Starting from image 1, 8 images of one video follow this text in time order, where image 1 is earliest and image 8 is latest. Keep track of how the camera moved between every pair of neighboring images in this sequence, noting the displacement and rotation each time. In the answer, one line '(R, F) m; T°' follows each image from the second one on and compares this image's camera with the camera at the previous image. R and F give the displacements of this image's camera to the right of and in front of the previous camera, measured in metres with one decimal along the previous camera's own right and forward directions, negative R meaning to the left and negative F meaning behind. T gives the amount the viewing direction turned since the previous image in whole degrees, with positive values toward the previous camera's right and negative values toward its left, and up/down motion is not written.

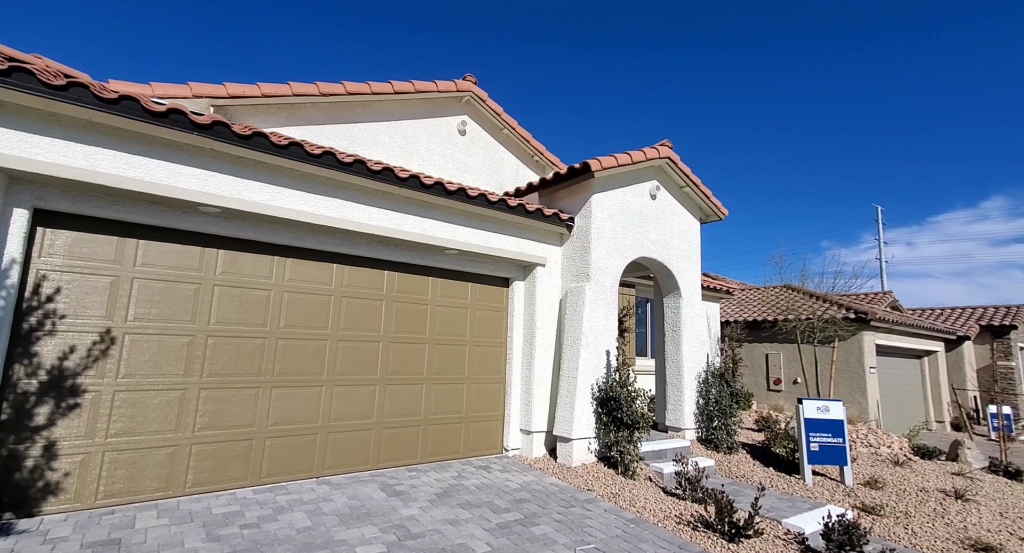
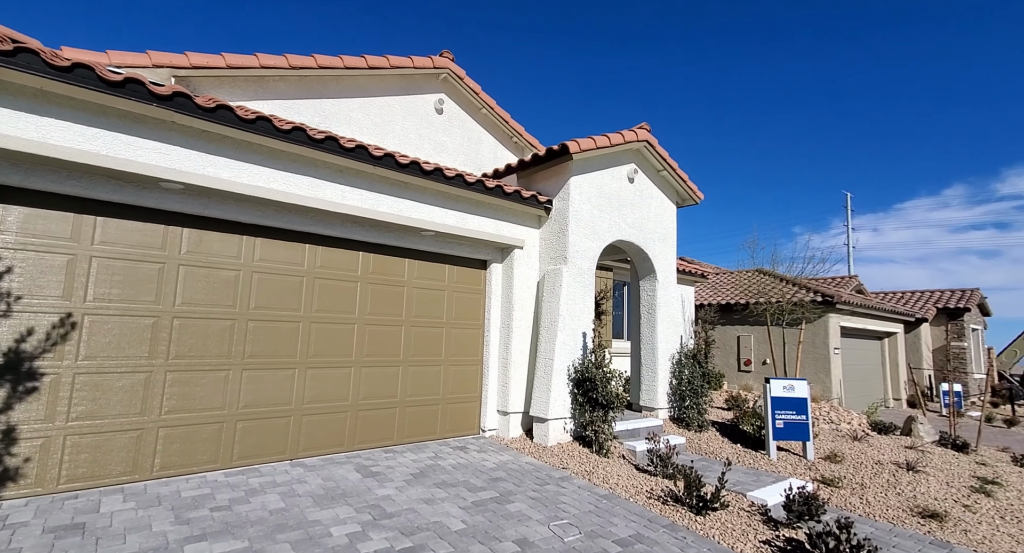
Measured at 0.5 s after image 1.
(+0.5, -0.6) m; -1°
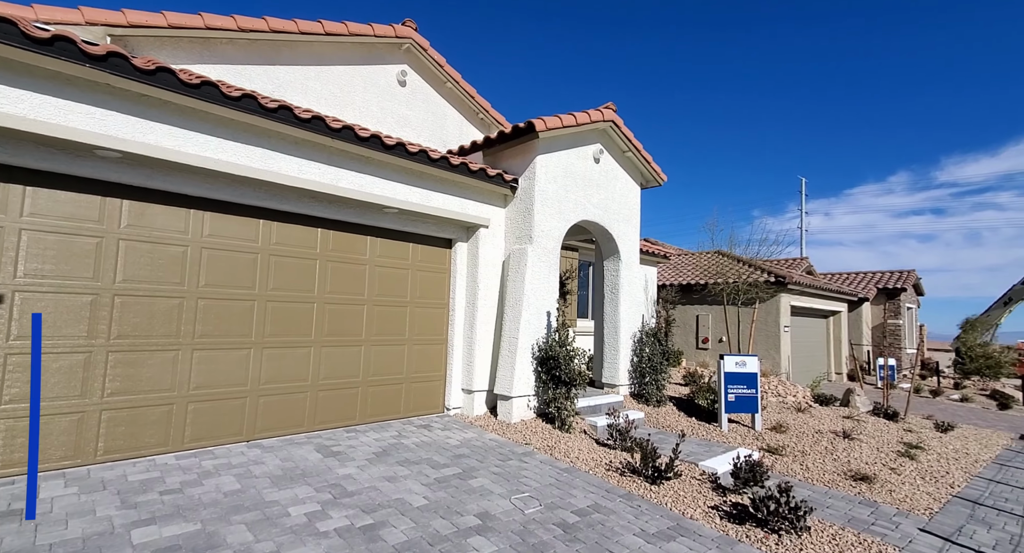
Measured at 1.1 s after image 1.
(0.0, 0.0) m; +4°
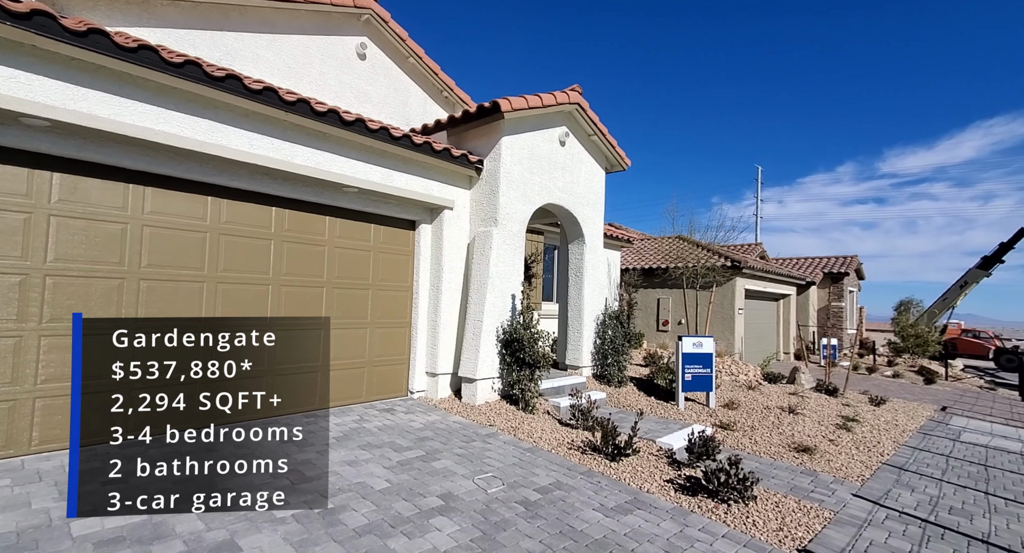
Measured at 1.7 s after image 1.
(0.0, 0.0) m; +4°
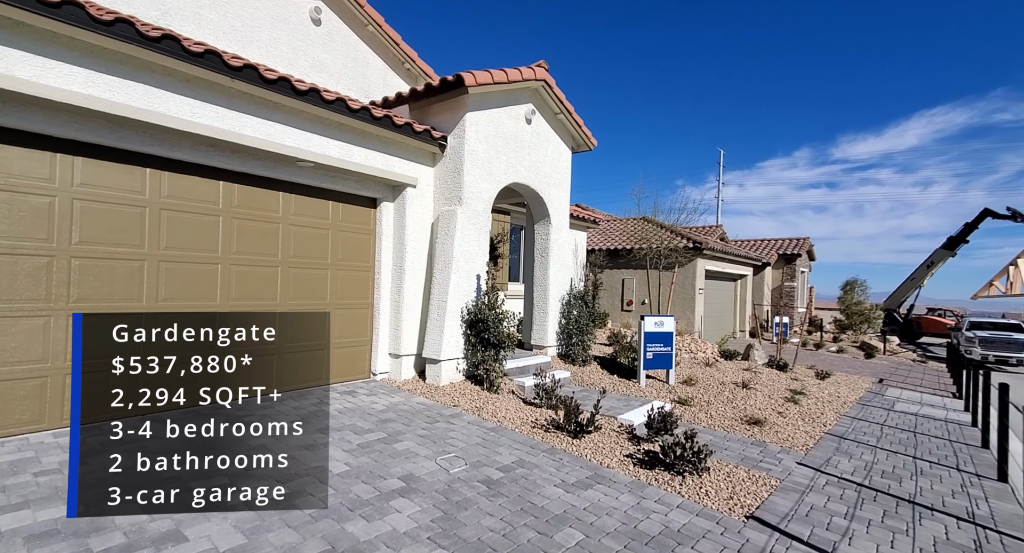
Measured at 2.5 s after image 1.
(+0.1, +0.1) m; +4°
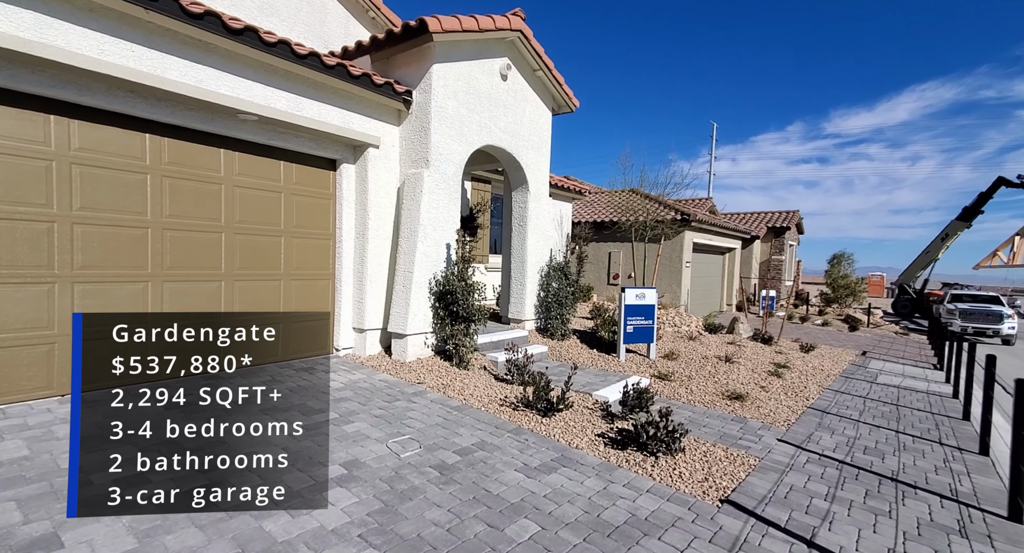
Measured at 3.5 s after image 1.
(+0.3, +0.5) m; +1°
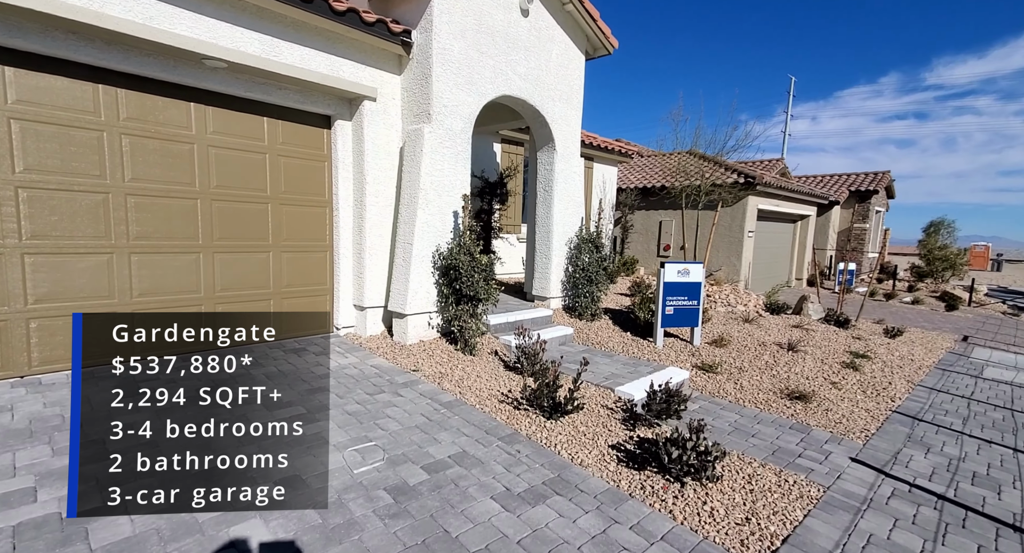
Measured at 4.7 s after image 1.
(+0.6, +1.1) m; -7°
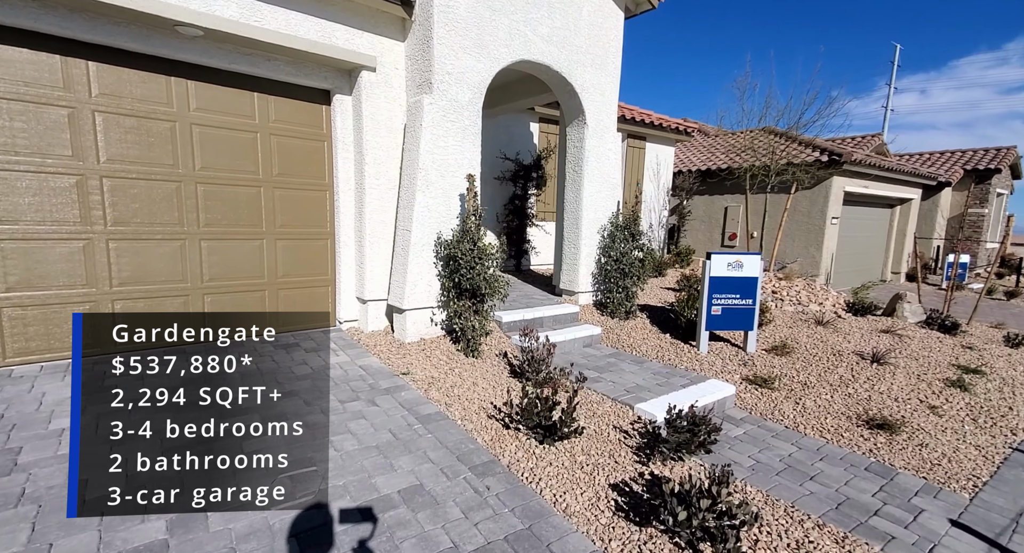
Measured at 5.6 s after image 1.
(+0.6, +0.9) m; -8°
